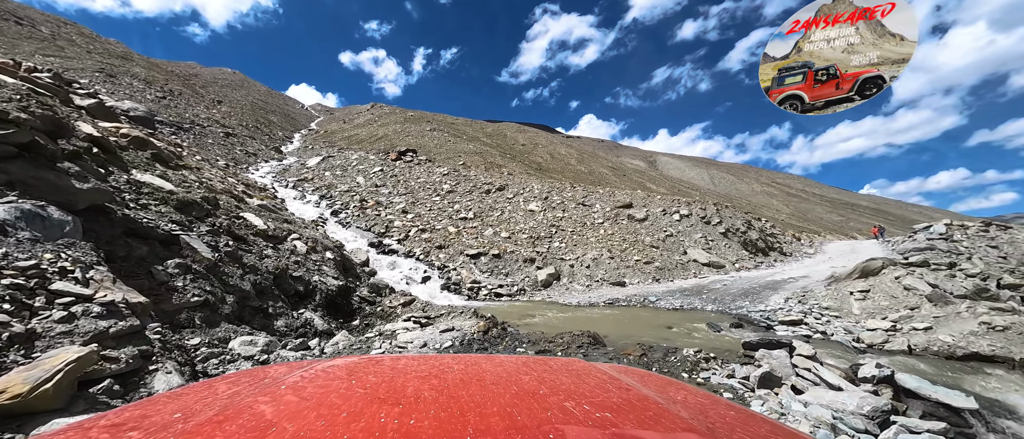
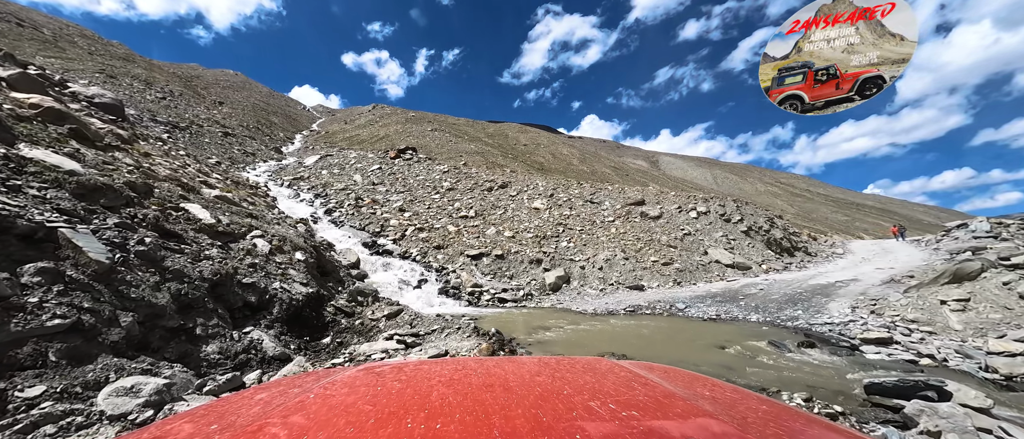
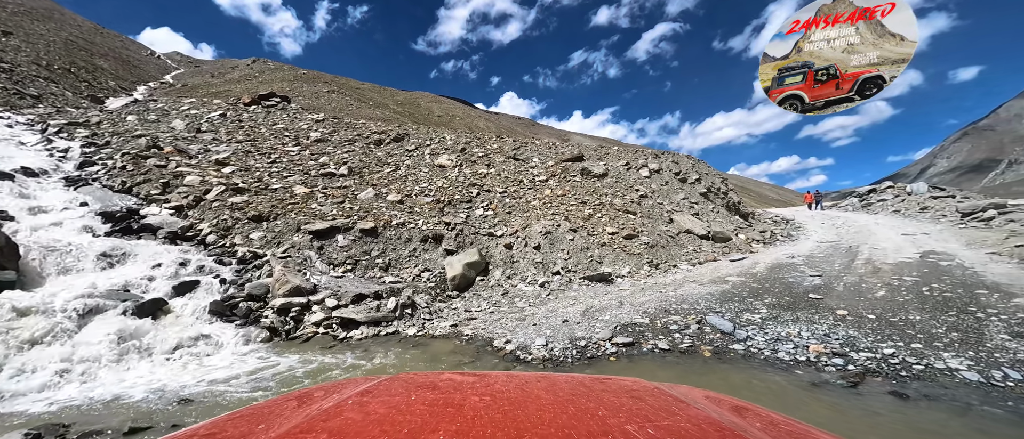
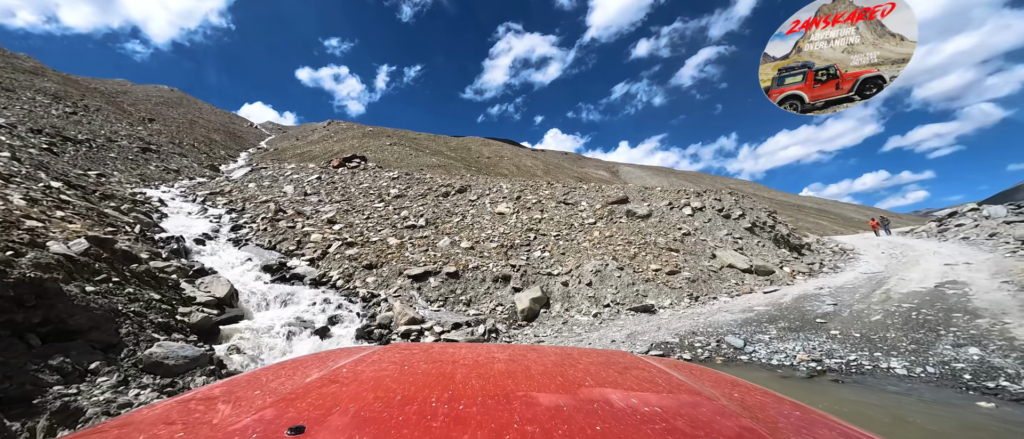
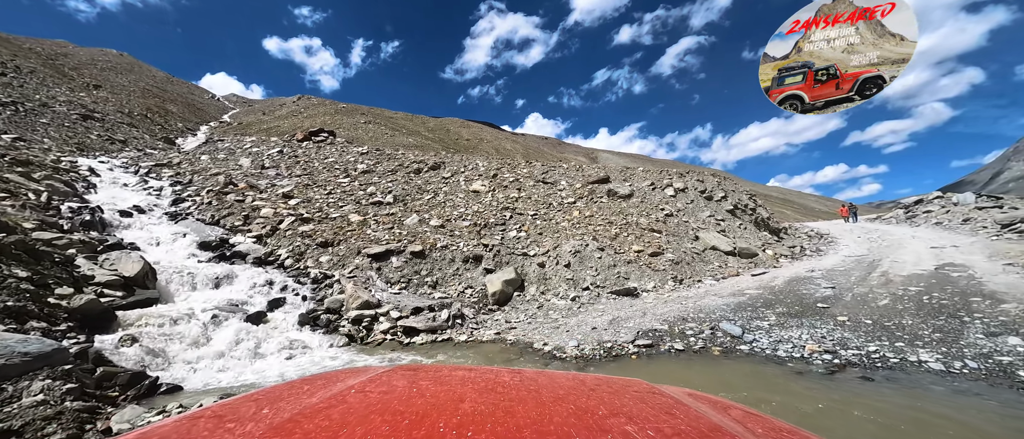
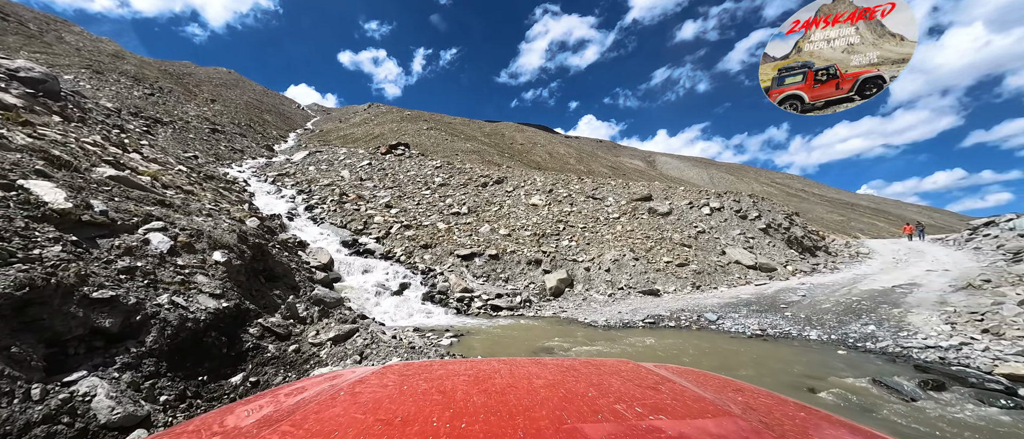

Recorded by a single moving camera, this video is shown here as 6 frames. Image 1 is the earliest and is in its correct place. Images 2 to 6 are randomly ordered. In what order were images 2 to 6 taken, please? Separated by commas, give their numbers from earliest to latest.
2, 6, 4, 5, 3
